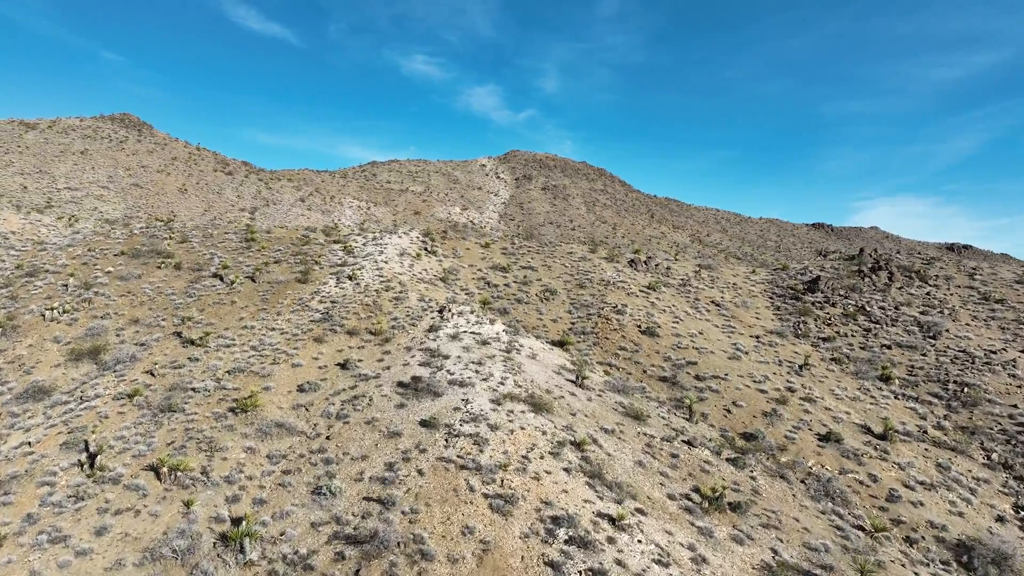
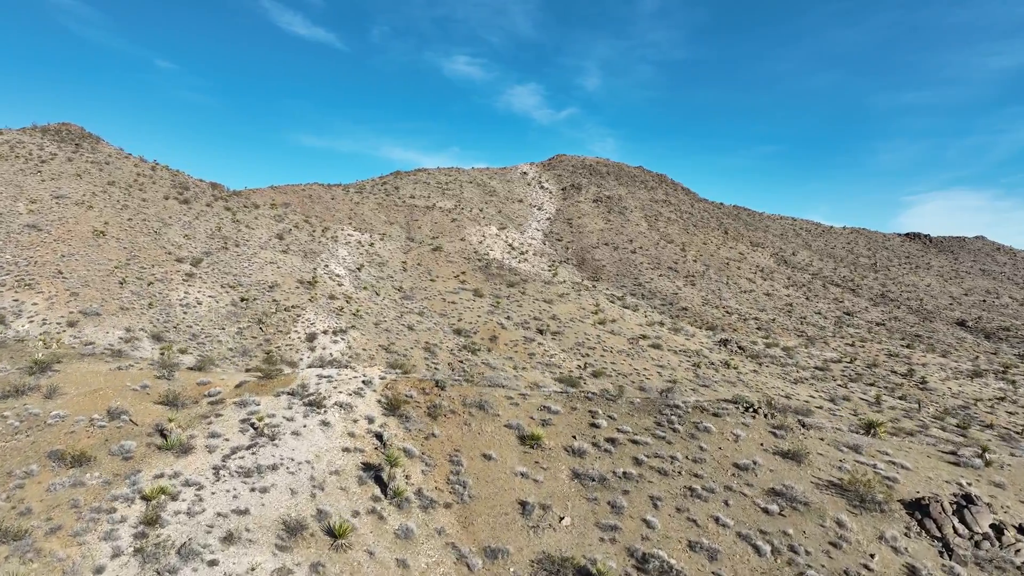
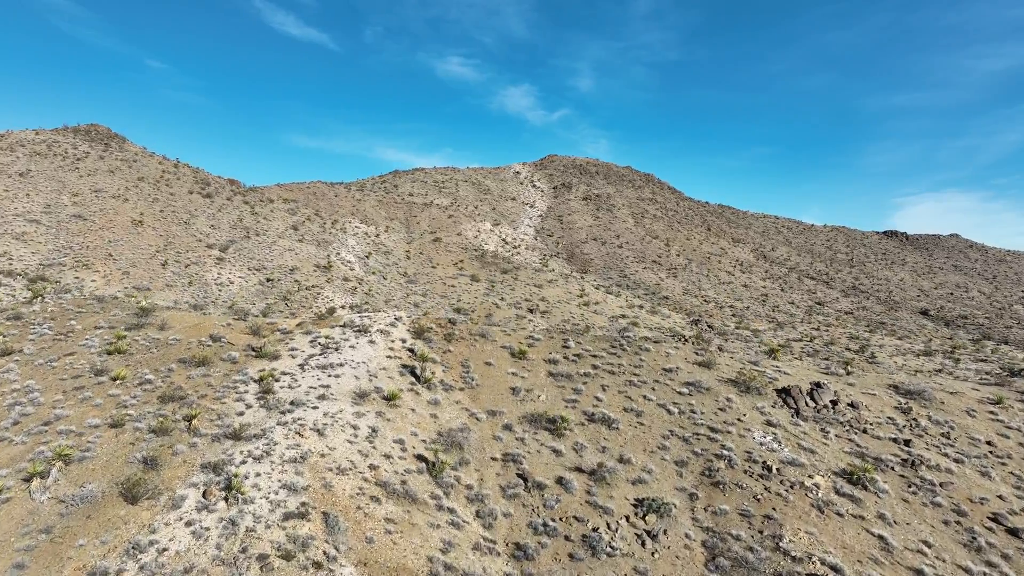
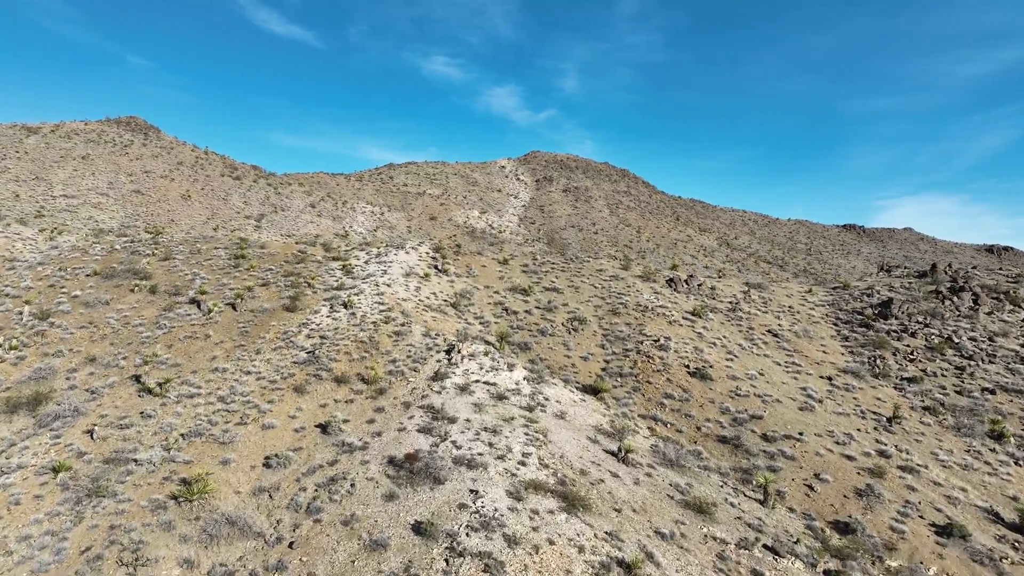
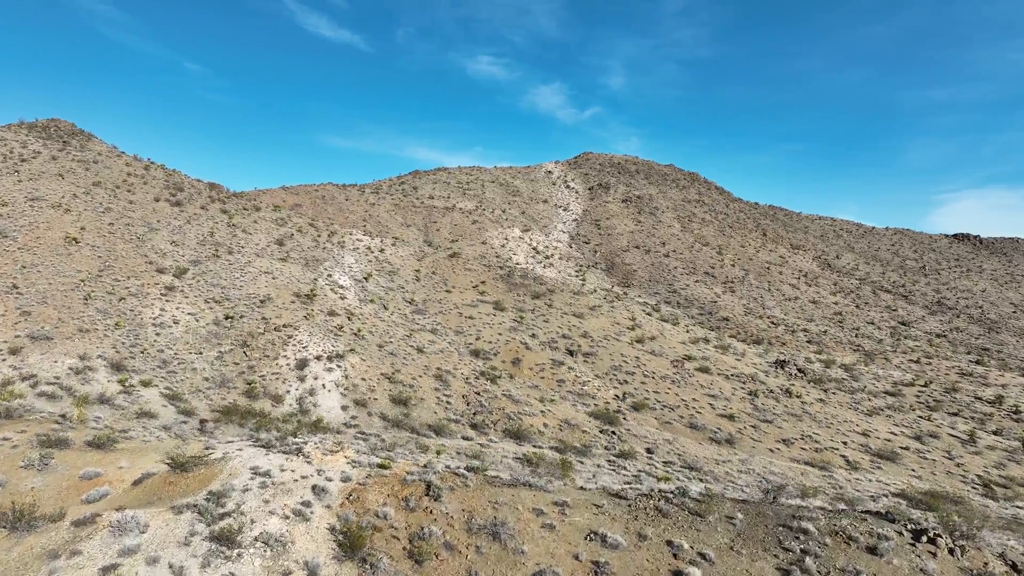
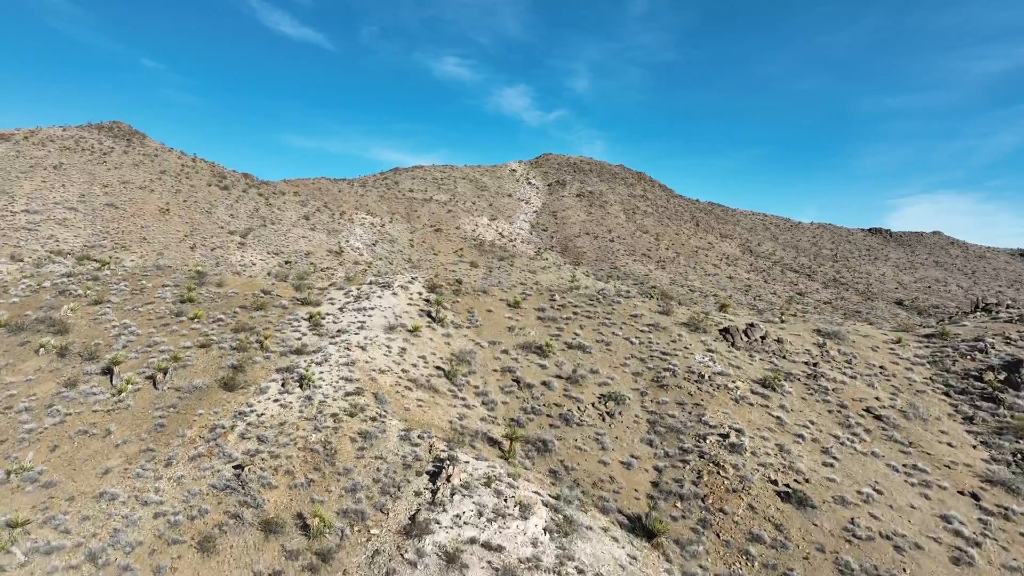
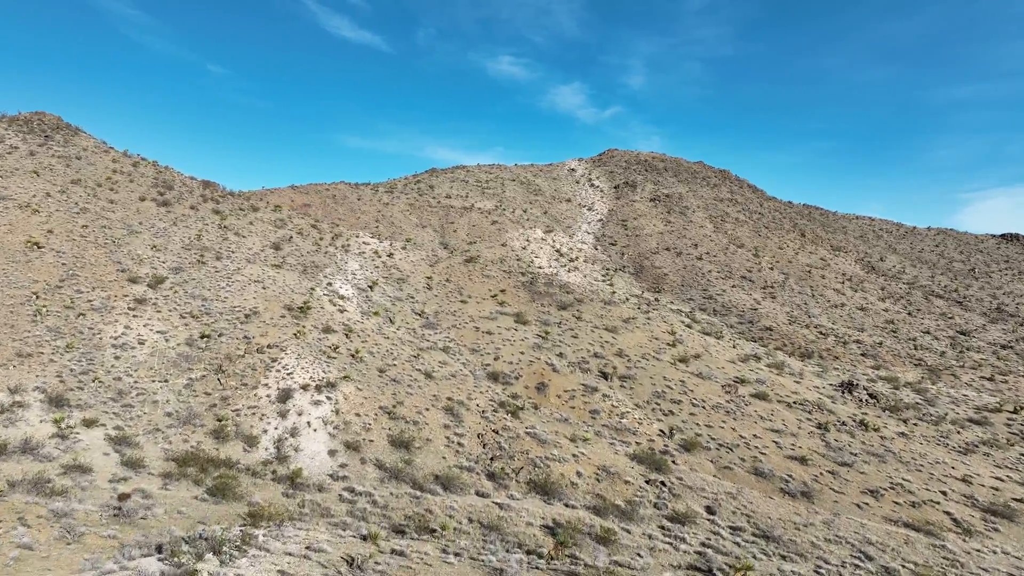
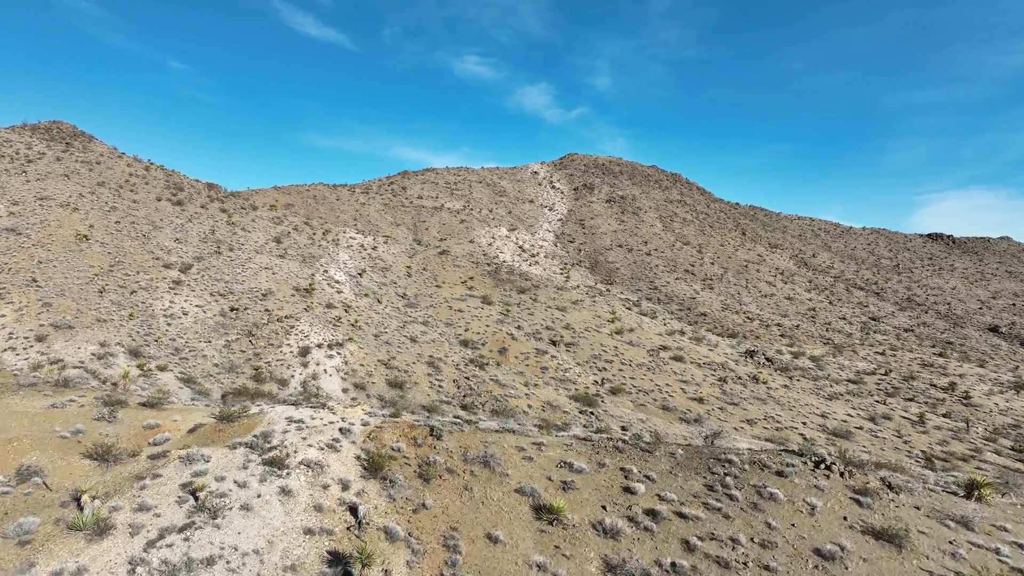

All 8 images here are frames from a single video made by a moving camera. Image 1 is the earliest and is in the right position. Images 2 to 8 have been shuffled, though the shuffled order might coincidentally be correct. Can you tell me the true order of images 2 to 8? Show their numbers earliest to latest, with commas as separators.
4, 6, 3, 2, 8, 5, 7
